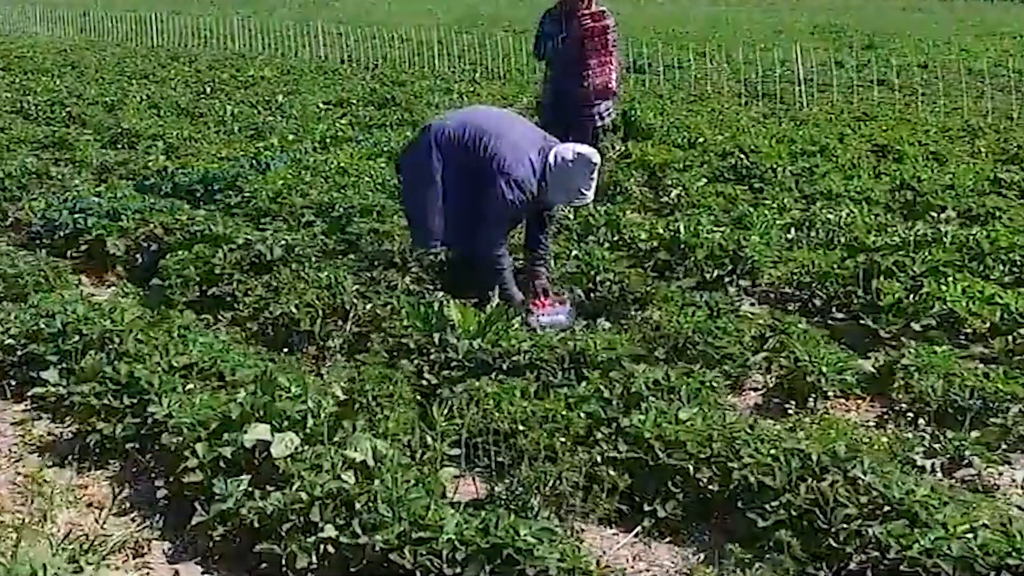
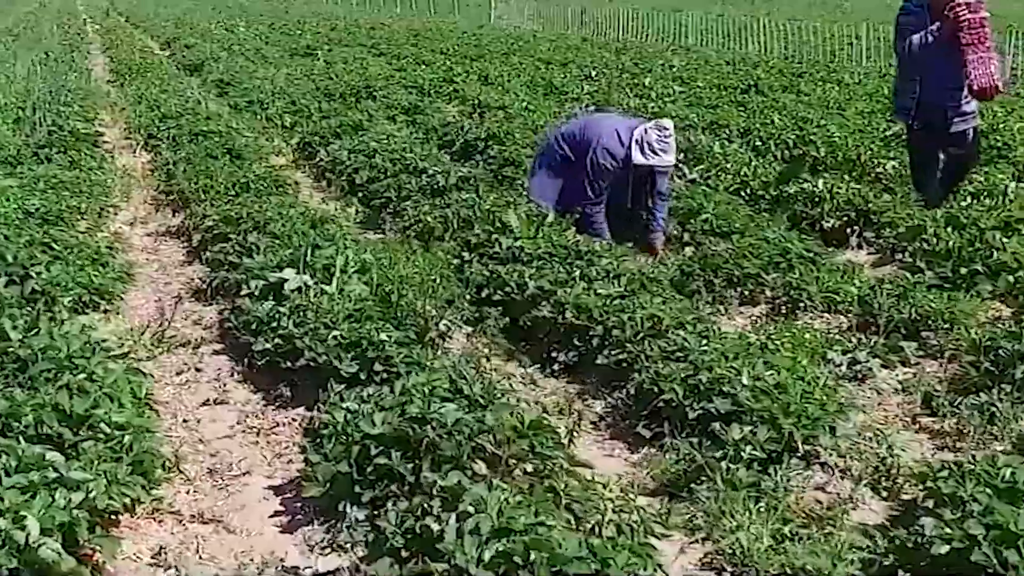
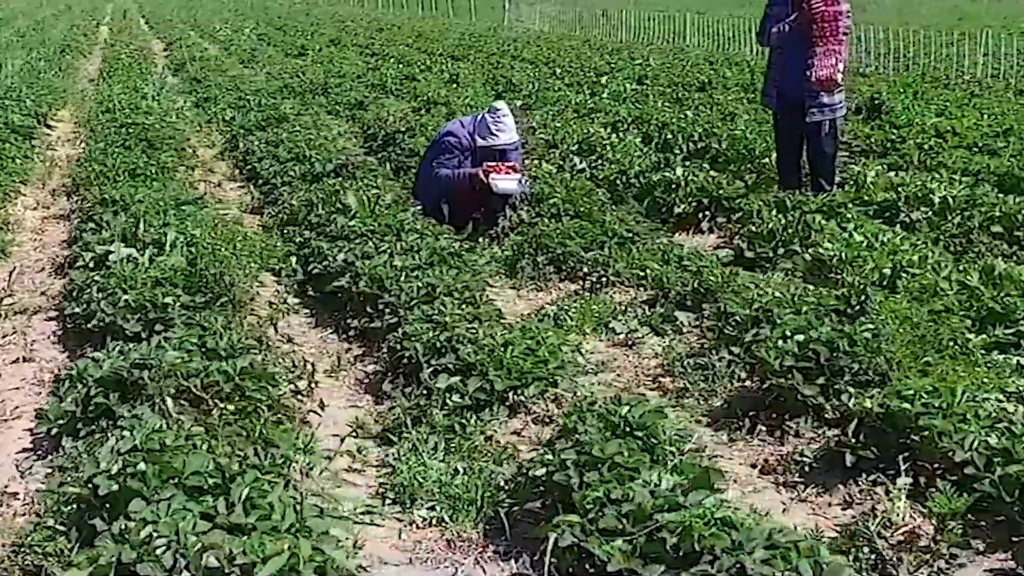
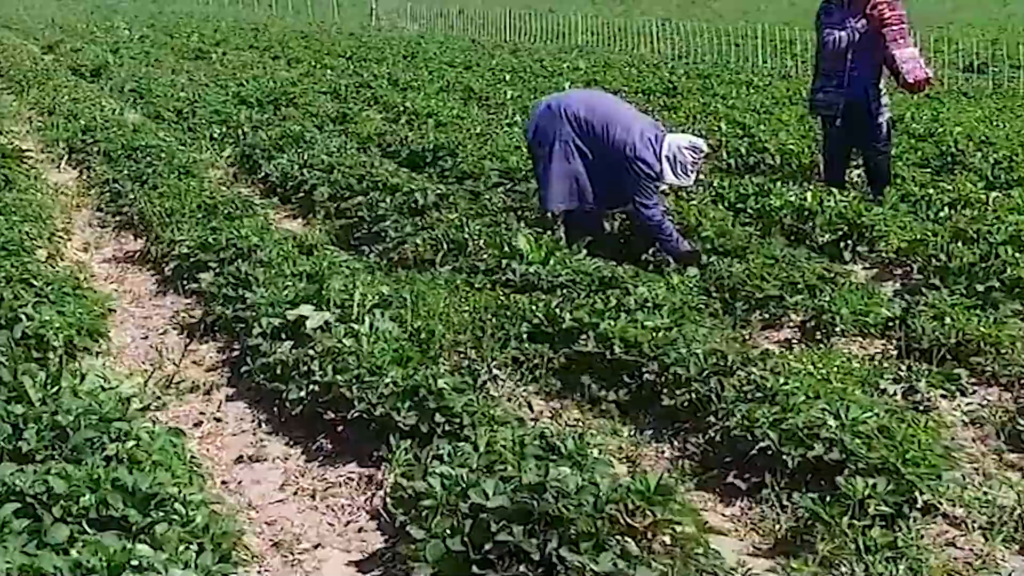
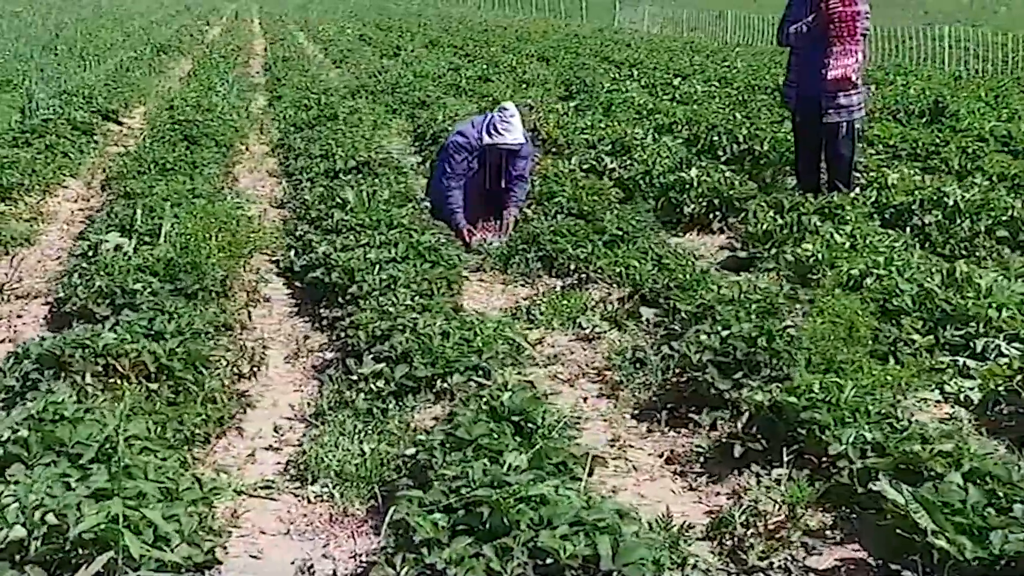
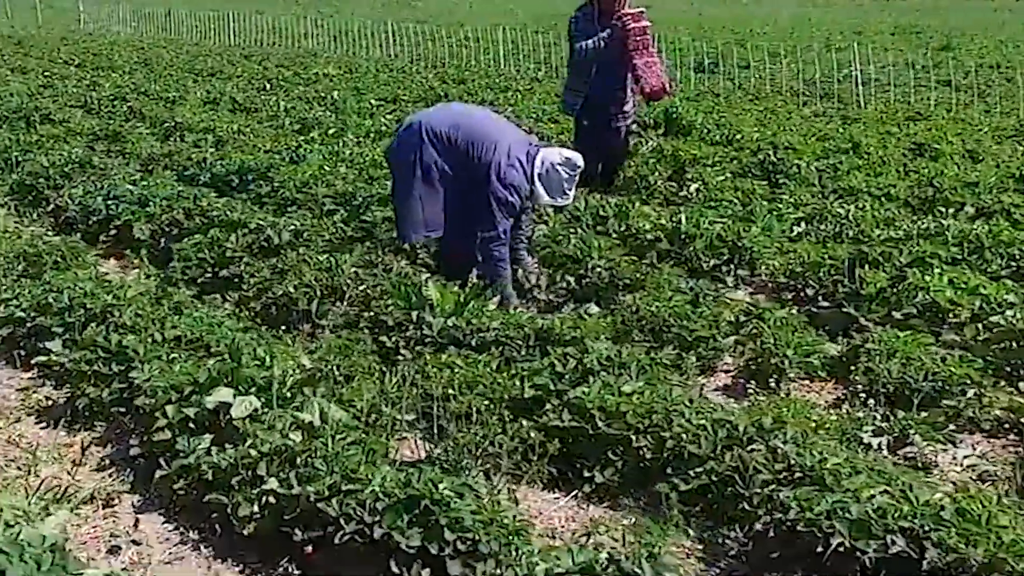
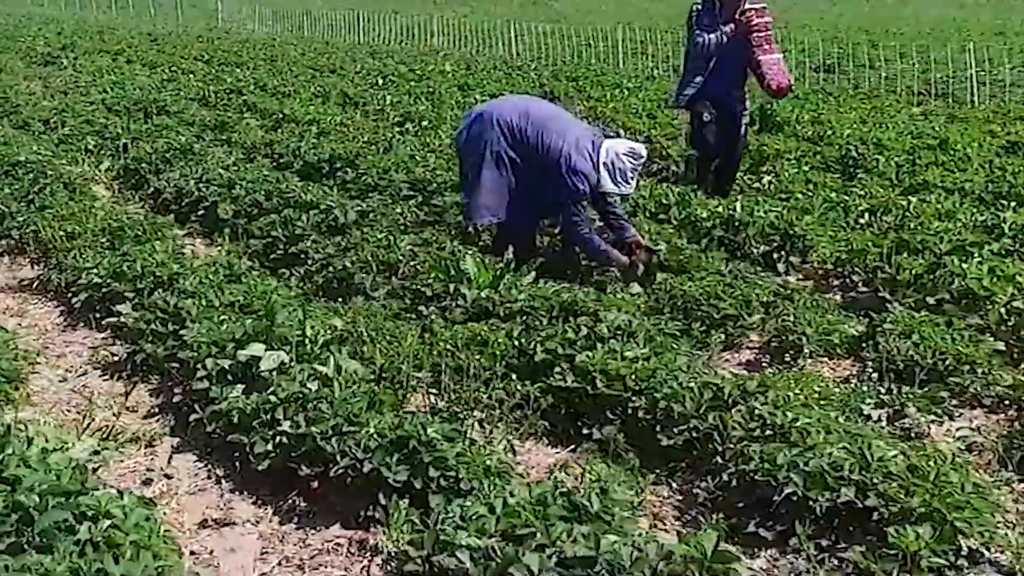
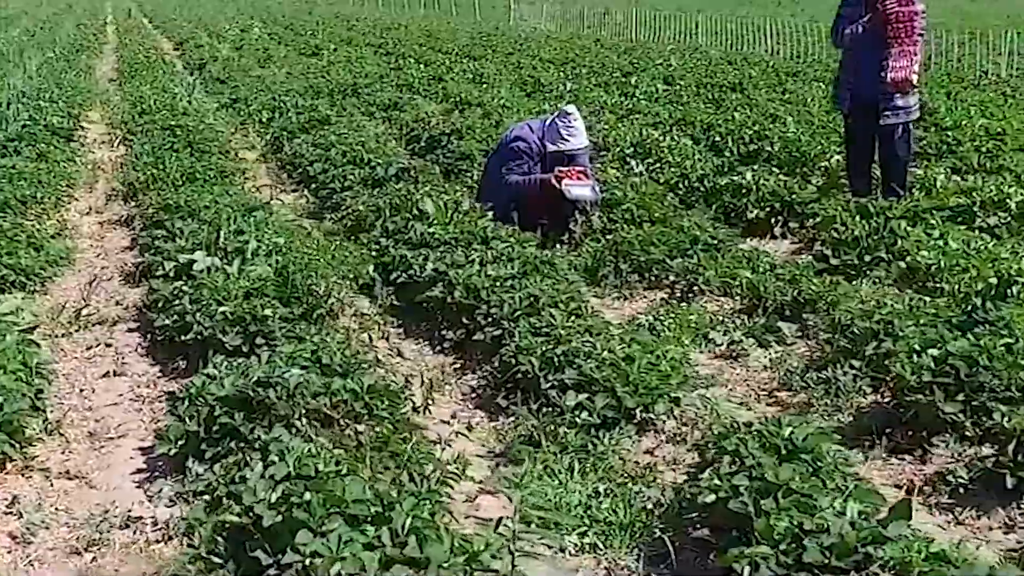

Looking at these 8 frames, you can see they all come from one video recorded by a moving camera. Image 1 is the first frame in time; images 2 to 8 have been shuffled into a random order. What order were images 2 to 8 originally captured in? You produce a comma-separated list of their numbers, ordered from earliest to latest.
6, 7, 4, 2, 8, 3, 5
